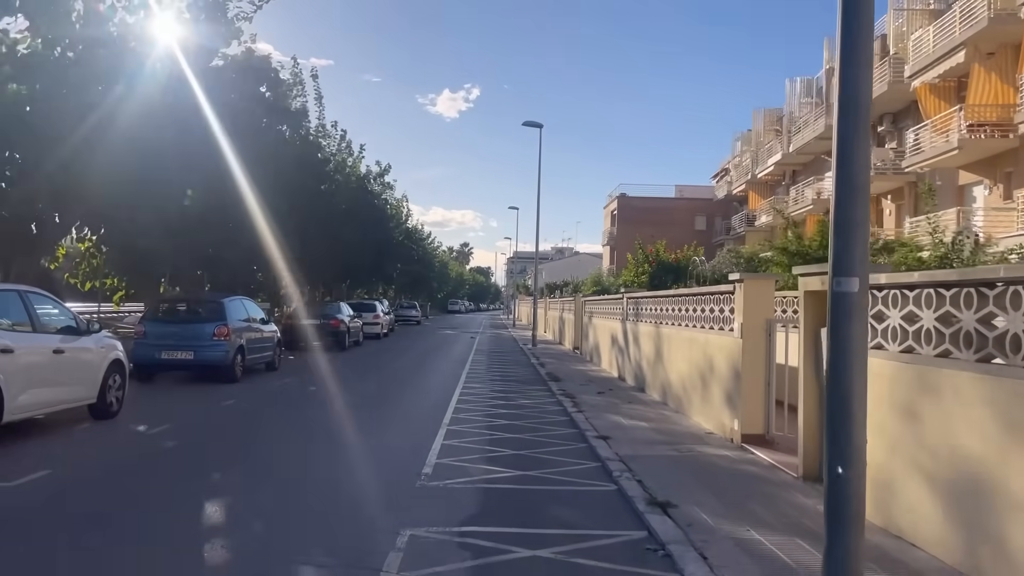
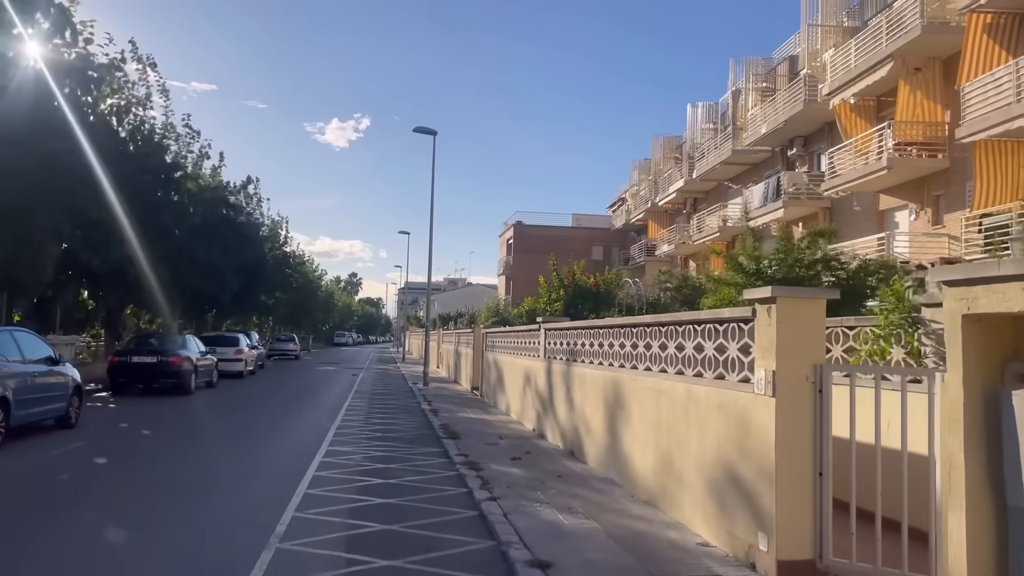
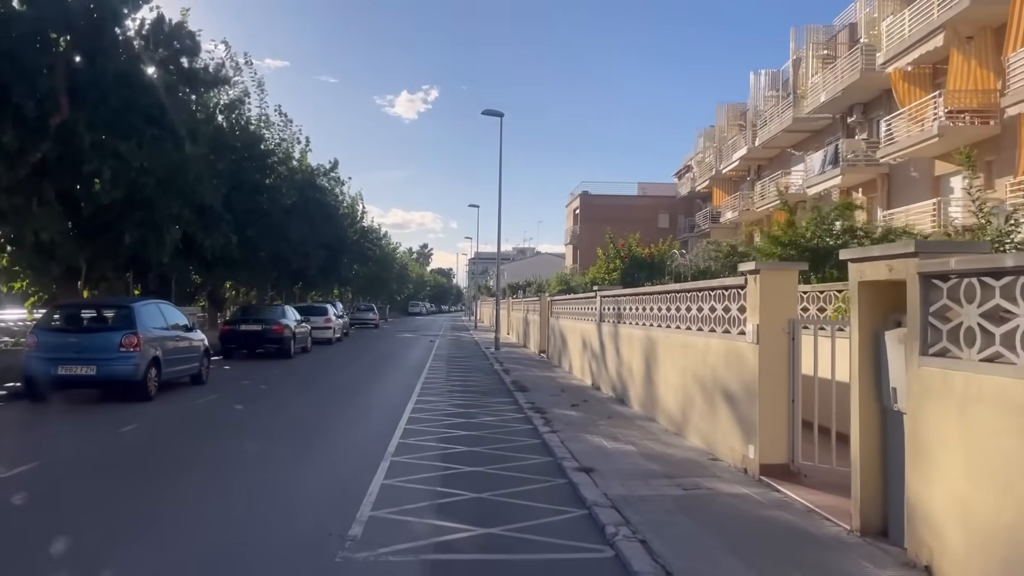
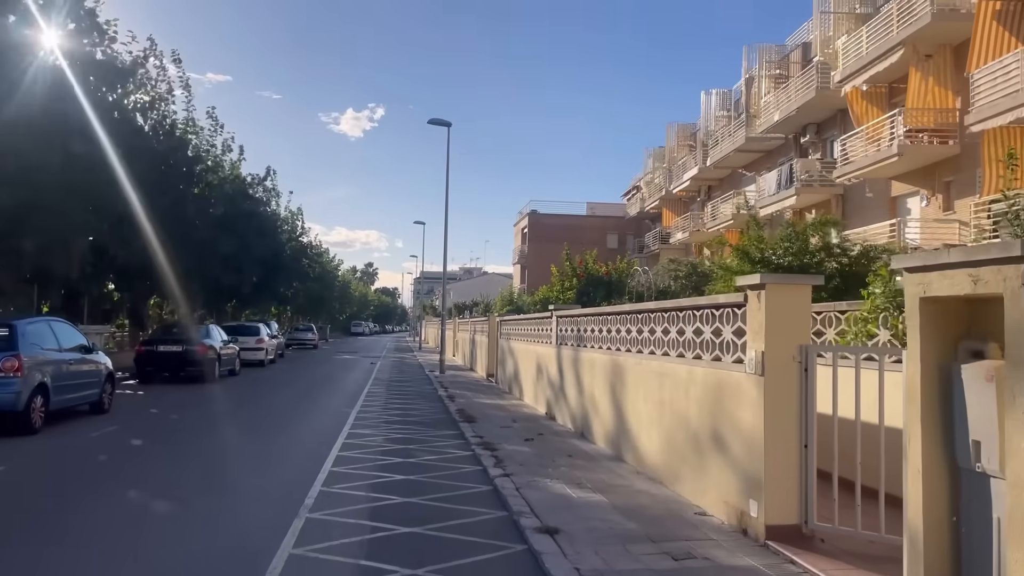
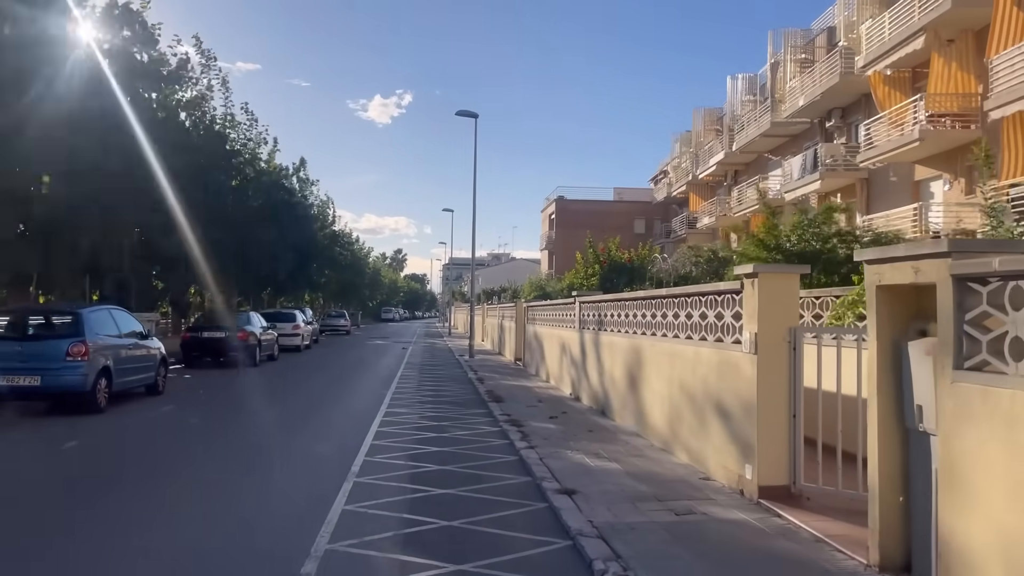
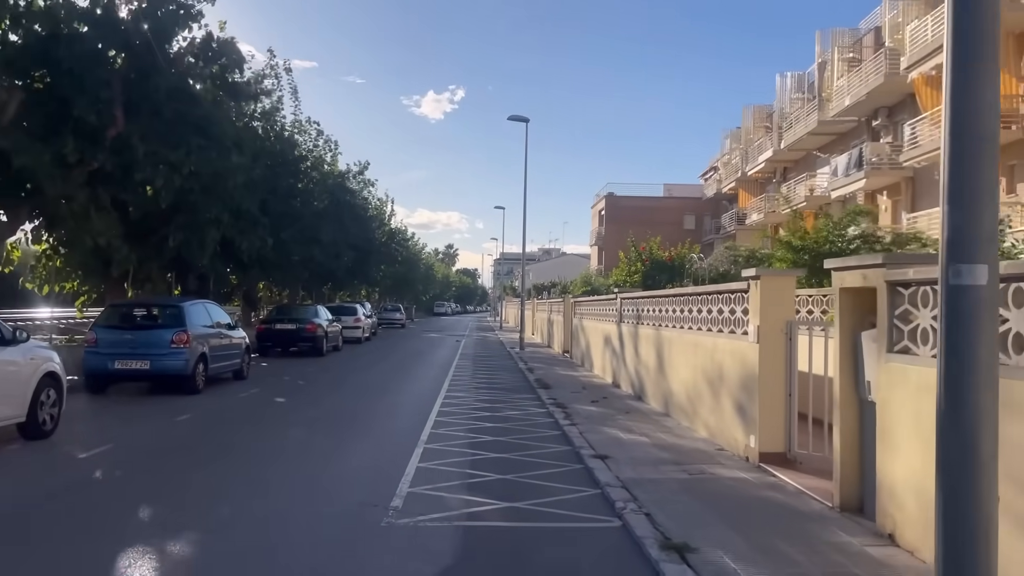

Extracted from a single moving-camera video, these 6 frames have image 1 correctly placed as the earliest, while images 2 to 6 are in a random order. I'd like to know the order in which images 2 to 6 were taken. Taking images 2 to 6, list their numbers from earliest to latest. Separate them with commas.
6, 3, 5, 4, 2
